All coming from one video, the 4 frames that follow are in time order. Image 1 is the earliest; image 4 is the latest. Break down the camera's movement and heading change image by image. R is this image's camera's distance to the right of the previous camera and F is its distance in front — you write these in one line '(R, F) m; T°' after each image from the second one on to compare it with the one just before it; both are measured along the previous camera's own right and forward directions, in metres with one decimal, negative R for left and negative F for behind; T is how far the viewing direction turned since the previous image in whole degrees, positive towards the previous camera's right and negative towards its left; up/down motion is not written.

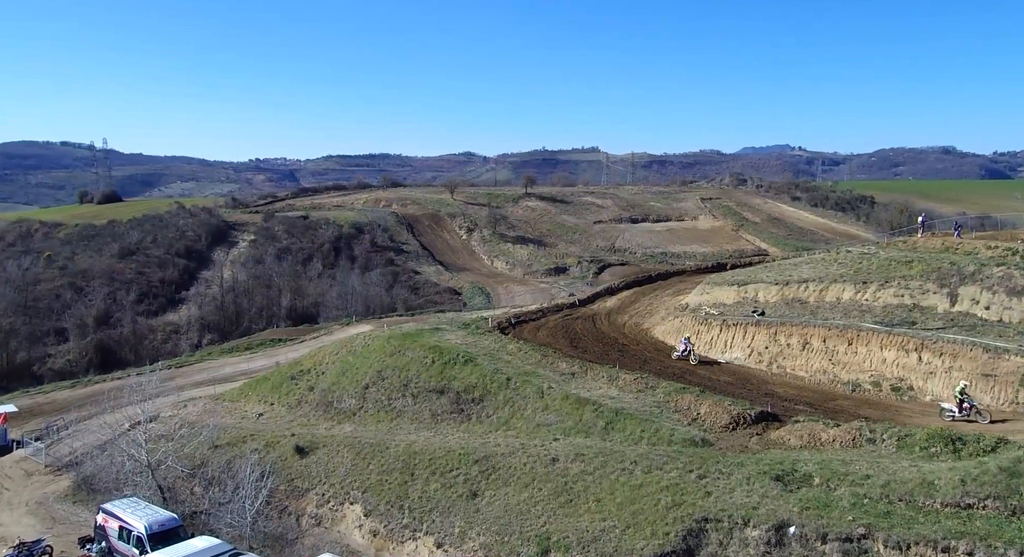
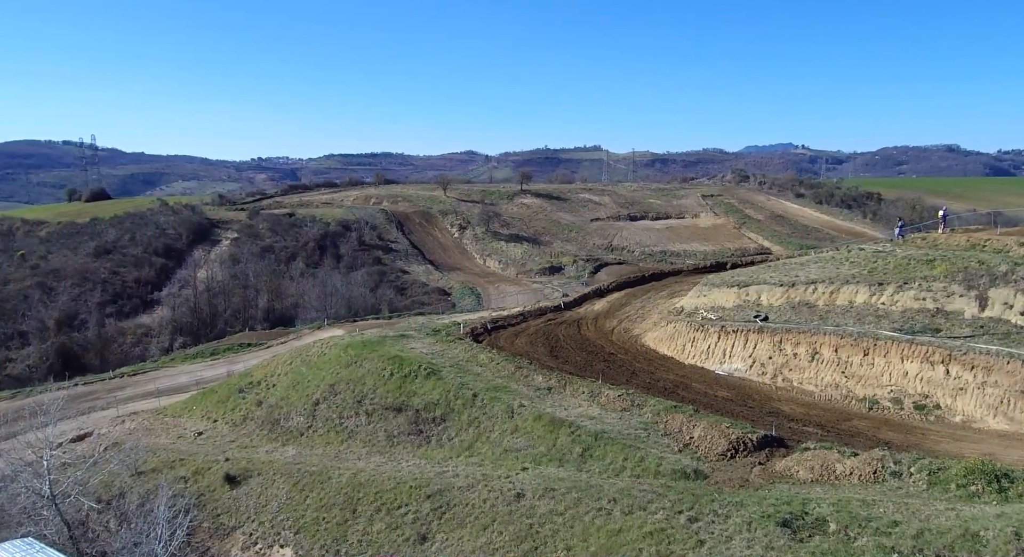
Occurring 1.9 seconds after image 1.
(+1.0, +4.0) m; 0°
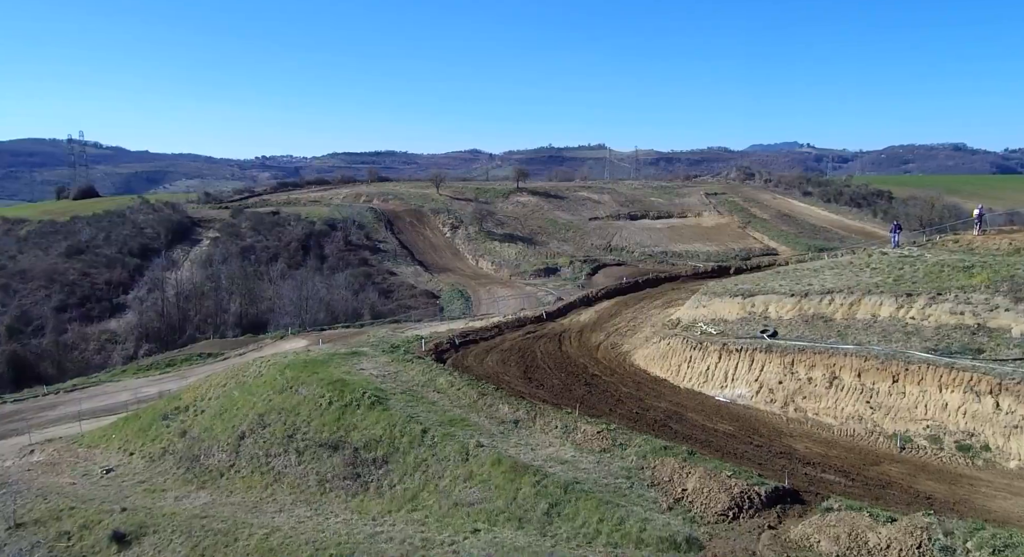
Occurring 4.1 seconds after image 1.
(+1.1, +4.7) m; 0°
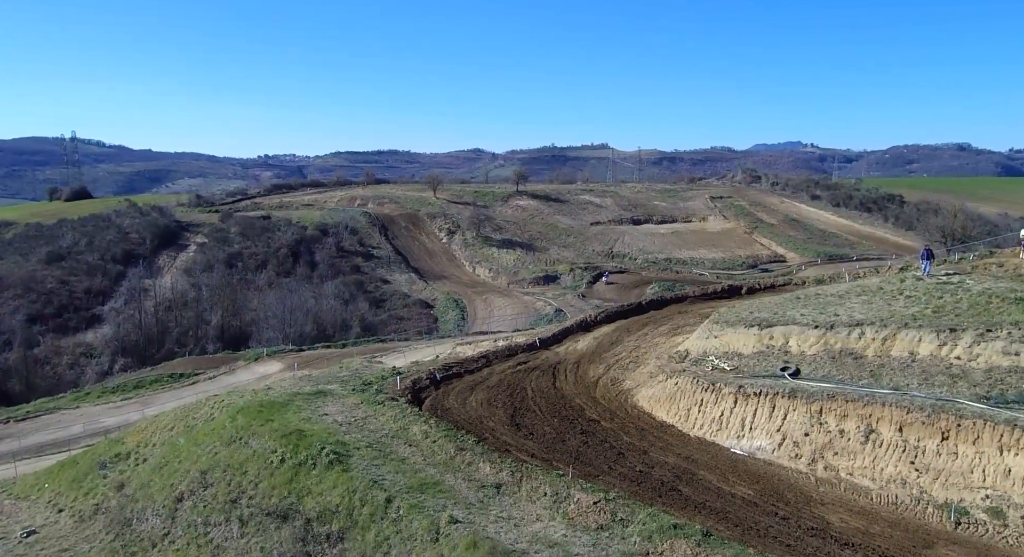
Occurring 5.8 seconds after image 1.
(+0.4, +3.6) m; 0°
